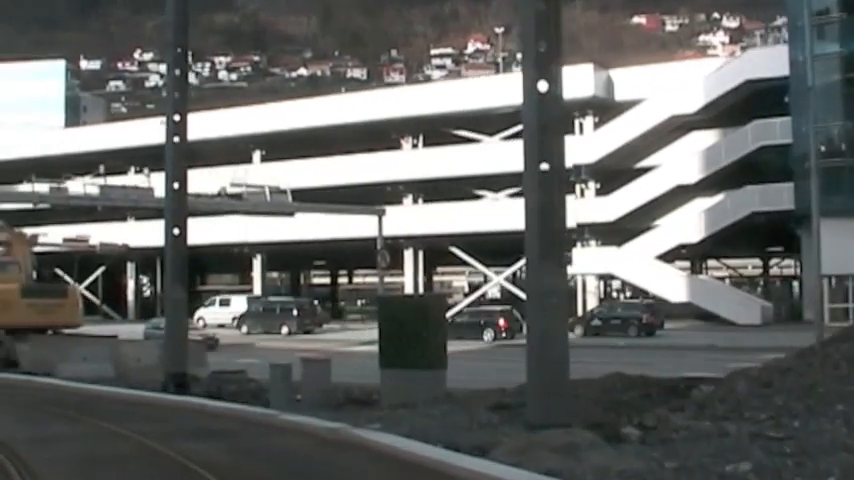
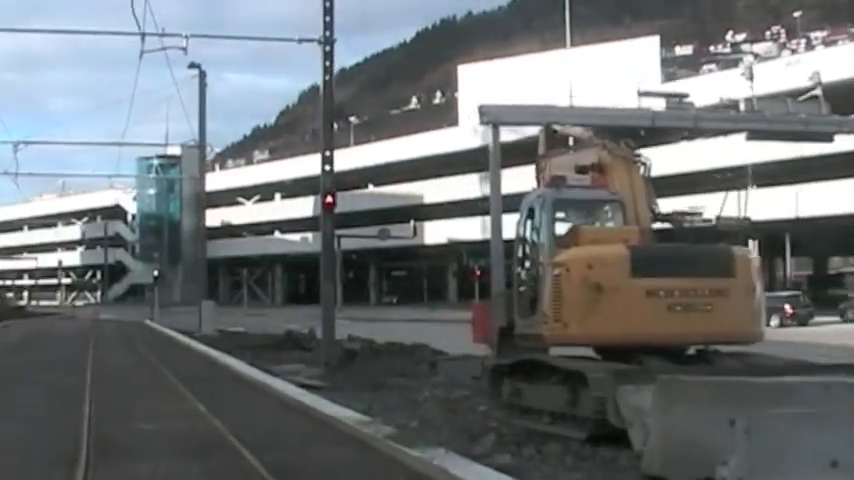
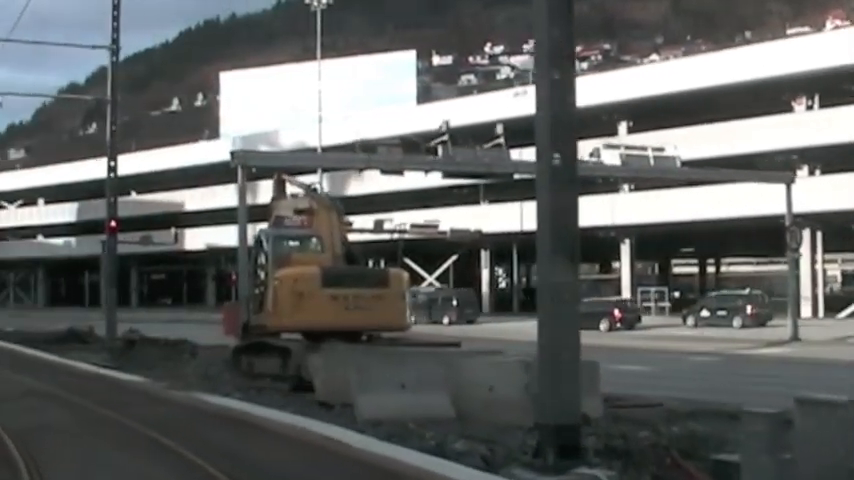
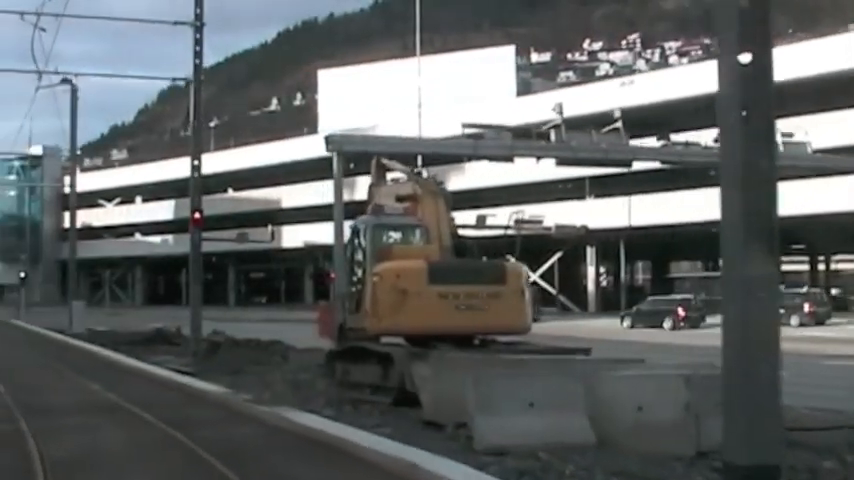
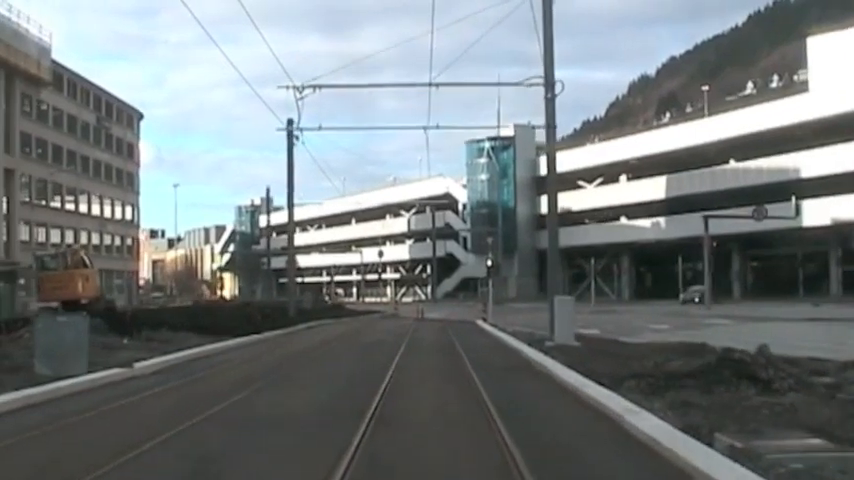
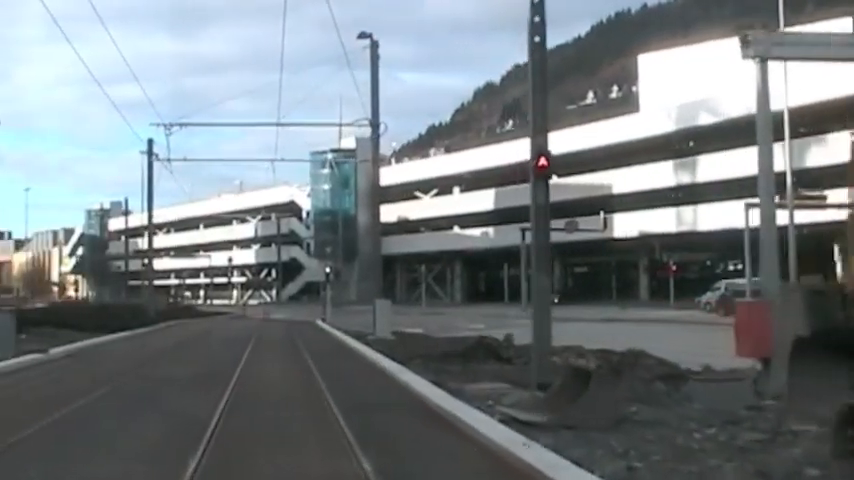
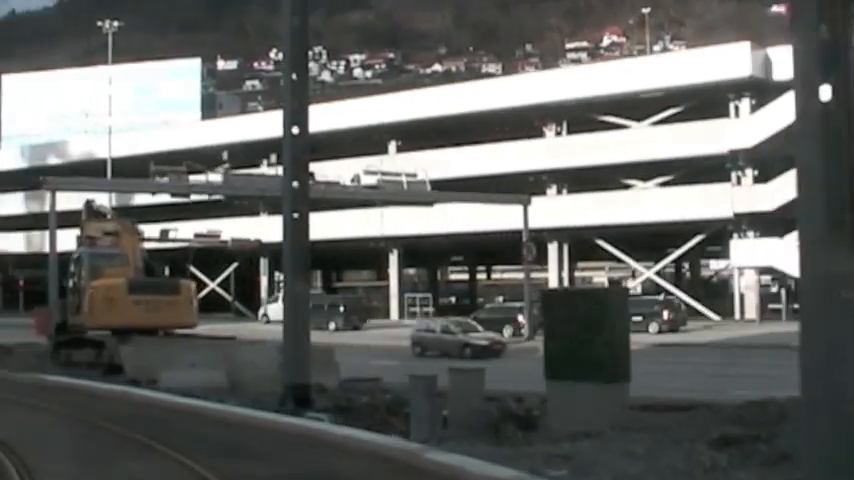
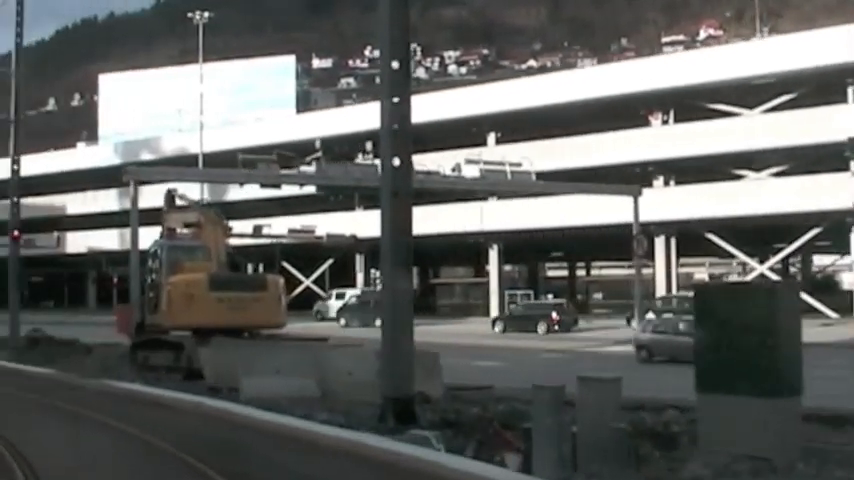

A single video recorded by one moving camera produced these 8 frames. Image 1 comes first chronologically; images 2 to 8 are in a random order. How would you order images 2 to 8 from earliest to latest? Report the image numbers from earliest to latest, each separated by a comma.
7, 8, 3, 4, 2, 6, 5
